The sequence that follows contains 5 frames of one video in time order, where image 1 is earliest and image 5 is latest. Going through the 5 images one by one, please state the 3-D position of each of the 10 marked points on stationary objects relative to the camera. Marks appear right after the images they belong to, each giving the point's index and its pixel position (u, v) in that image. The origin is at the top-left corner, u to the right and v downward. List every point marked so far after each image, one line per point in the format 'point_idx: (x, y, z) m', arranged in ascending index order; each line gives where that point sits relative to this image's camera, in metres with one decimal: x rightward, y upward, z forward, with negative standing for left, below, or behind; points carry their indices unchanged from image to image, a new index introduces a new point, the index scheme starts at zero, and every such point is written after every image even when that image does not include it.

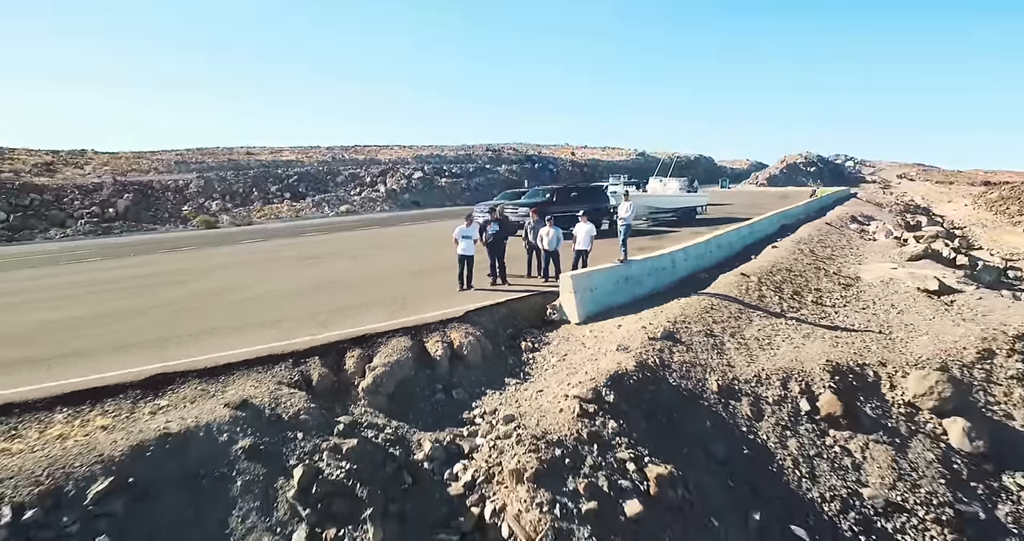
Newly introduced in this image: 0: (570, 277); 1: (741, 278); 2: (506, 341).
0: (+0.7, -0.1, +6.9) m
1: (+3.3, -0.1, +8.8) m
2: (-0.1, -0.7, +6.3) m
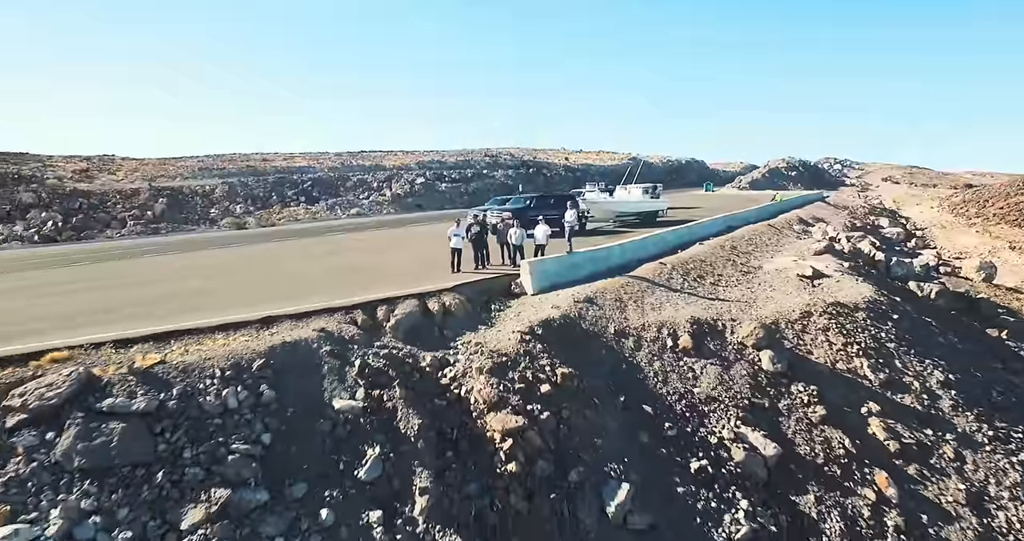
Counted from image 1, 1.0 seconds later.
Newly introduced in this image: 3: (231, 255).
0: (+0.3, +0.1, +10.1) m
1: (+2.9, +0.1, +12.0) m
2: (-0.5, -0.5, +9.5) m
3: (-7.6, +0.4, +16.7) m
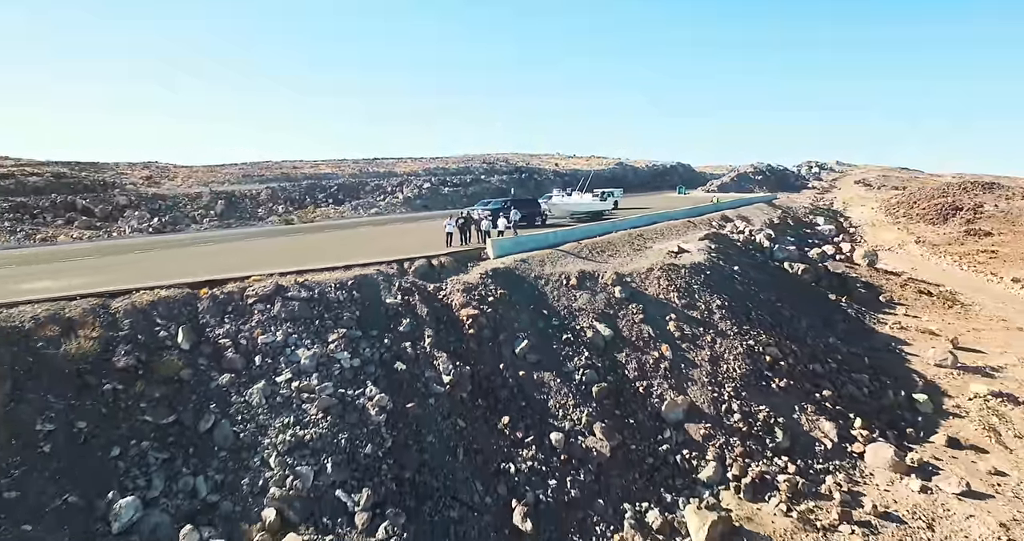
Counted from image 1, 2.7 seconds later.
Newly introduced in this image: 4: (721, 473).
0: (-0.6, +0.8, +17.2) m
1: (+2.0, +0.8, +19.0) m
2: (-1.3, +0.2, +16.6) m
3: (-8.4, +1.1, +23.9) m
4: (+4.1, -3.9, +12.0) m
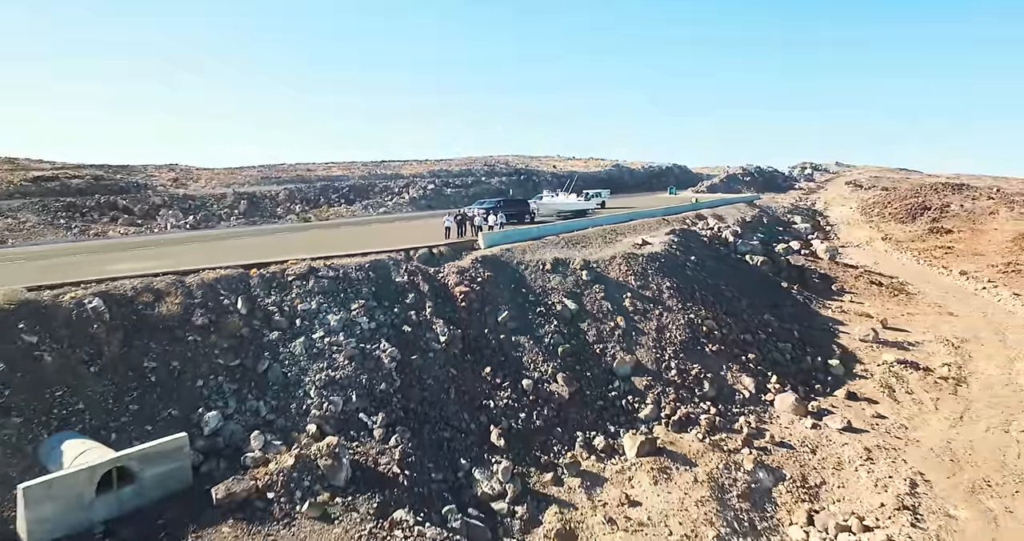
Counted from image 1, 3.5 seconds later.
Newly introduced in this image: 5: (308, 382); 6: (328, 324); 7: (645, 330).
0: (-1.0, +1.2, +20.7) m
1: (+1.6, +1.2, +22.5) m
2: (-1.8, +0.6, +20.1) m
3: (-8.7, +1.5, +27.5) m
4: (+3.6, -3.5, +15.5) m
5: (-4.5, -2.4, +13.7) m
6: (-4.5, -1.3, +15.2) m
7: (+3.8, -1.7, +17.9) m
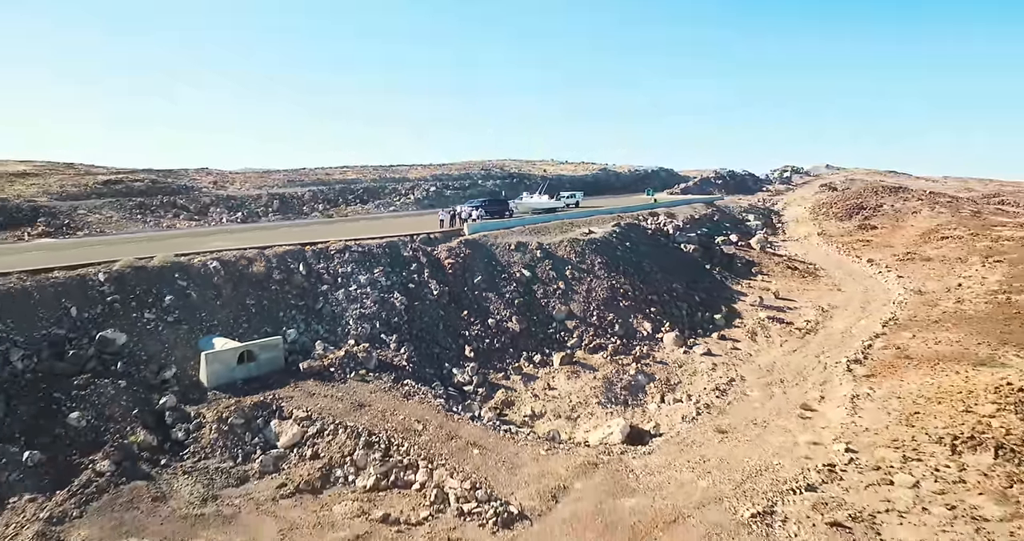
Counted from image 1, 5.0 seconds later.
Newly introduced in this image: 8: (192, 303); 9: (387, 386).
0: (-2.1, +2.1, +28.3) m
1: (+0.6, +2.1, +30.2) m
2: (-2.8, +1.5, +27.8) m
3: (-9.8, +2.4, +35.2) m
4: (+2.5, -2.7, +23.1) m
5: (-5.6, -1.6, +21.3) m
6: (-5.6, -0.4, +22.9) m
7: (+2.7, -0.8, +25.5) m
8: (-10.0, -1.0, +19.3) m
9: (-3.6, -3.4, +17.9) m
